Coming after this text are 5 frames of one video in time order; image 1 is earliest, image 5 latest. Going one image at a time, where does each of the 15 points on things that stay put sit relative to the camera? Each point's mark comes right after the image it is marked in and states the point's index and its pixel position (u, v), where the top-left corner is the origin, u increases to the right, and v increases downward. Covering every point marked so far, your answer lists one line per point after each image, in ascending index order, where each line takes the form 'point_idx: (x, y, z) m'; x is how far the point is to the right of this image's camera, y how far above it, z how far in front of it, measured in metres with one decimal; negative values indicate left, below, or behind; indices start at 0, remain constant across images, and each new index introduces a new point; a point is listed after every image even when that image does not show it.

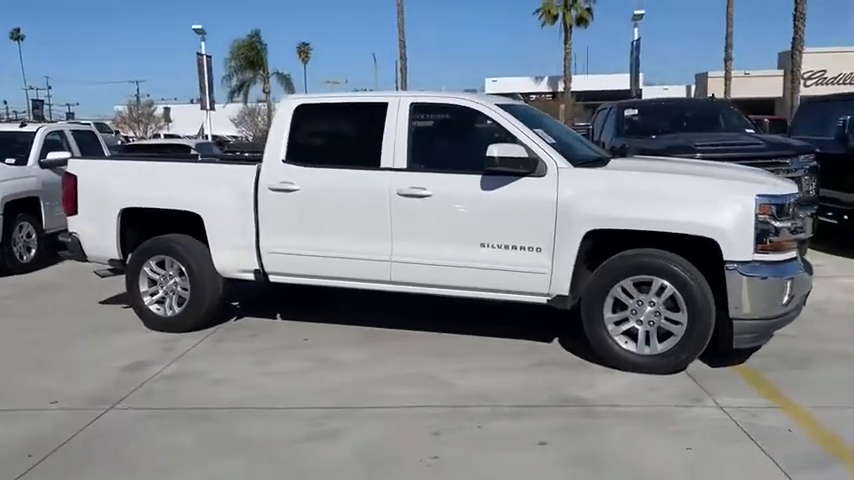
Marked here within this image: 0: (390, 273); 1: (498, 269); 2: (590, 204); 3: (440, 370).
0: (-0.3, -0.3, +6.2) m
1: (+0.6, -0.2, +5.8) m
2: (+1.2, +0.3, +5.5) m
3: (+0.1, -1.0, +5.7) m
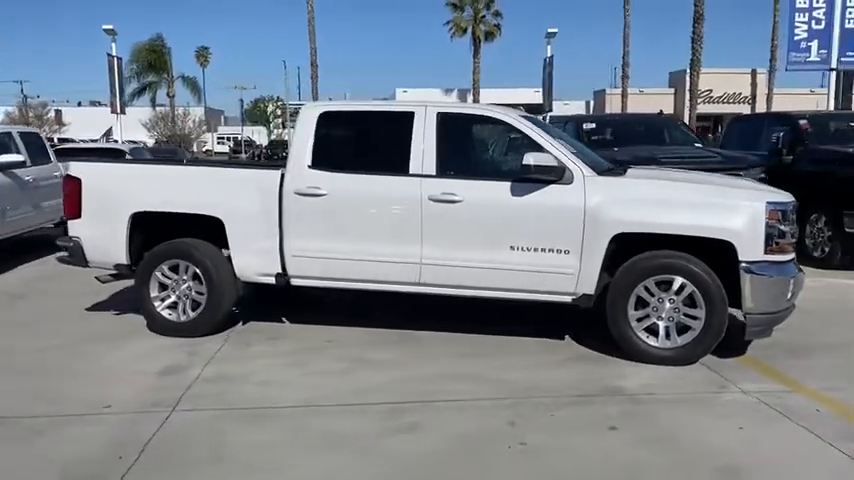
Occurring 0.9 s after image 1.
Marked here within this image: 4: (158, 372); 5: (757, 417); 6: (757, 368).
0: (-0.1, -0.3, +6.4) m
1: (+0.8, -0.2, +6.2) m
2: (+1.5, +0.2, +6.0) m
3: (+0.4, -1.0, +6.0) m
4: (-2.1, -1.0, +5.9) m
5: (+2.1, -1.1, +4.9) m
6: (+2.6, -1.0, +5.9) m
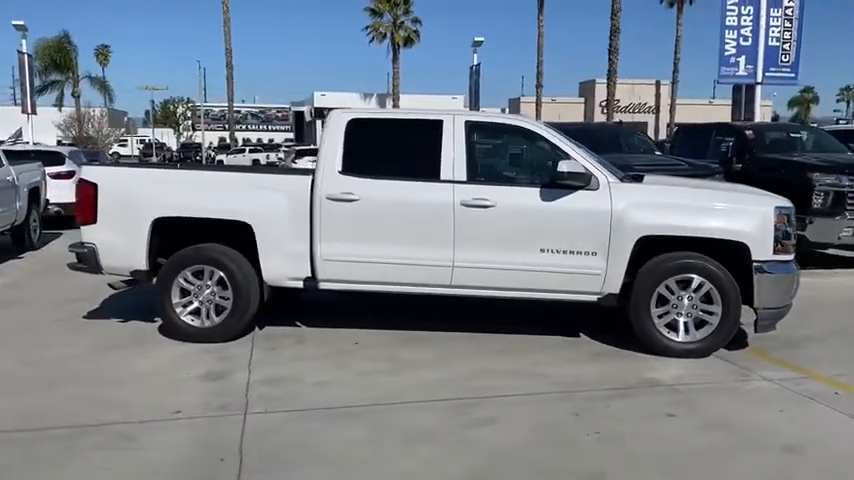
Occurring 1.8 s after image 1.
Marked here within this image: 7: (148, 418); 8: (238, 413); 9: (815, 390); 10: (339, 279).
0: (+0.2, -0.3, +6.7) m
1: (+1.1, -0.3, +6.6) m
2: (+1.8, +0.2, +6.4) m
3: (+0.7, -1.0, +6.3) m
4: (-1.7, -1.1, +5.9) m
5: (+2.6, -1.1, +5.4) m
6: (+2.9, -1.0, +6.4) m
7: (-1.8, -1.2, +5.0) m
8: (-1.3, -1.2, +5.1) m
9: (+2.9, -1.1, +5.6) m
10: (-0.8, -0.4, +6.8) m
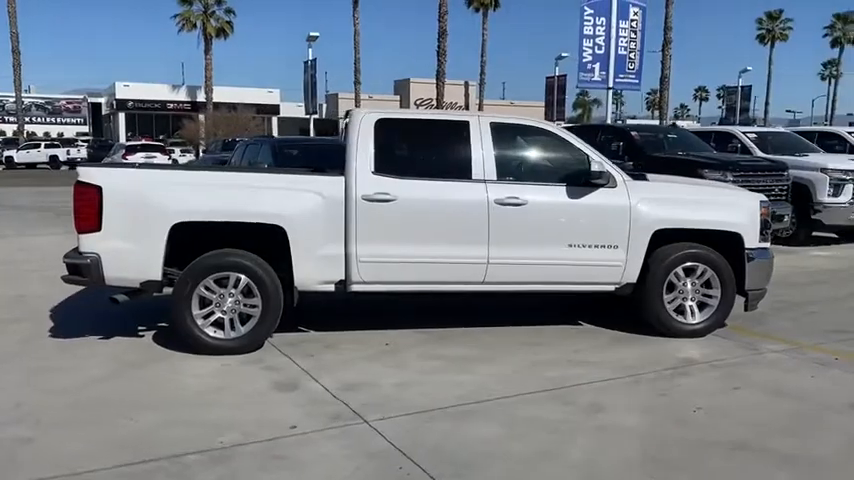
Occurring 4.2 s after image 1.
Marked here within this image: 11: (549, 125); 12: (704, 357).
0: (+0.5, -0.3, +6.9) m
1: (+1.4, -0.2, +7.0) m
2: (+2.1, +0.3, +7.1) m
3: (+1.1, -1.0, +6.6) m
4: (-1.1, -1.1, +5.6) m
5: (+3.2, -1.1, +6.3) m
6: (+3.2, -0.9, +7.4) m
7: (-1.0, -1.2, +4.7) m
8: (-0.5, -1.2, +5.0) m
9: (+3.4, -1.0, +6.6) m
10: (-0.5, -0.4, +6.7) m
11: (+1.1, +1.1, +7.1) m
12: (+2.4, -1.0, +6.5) m
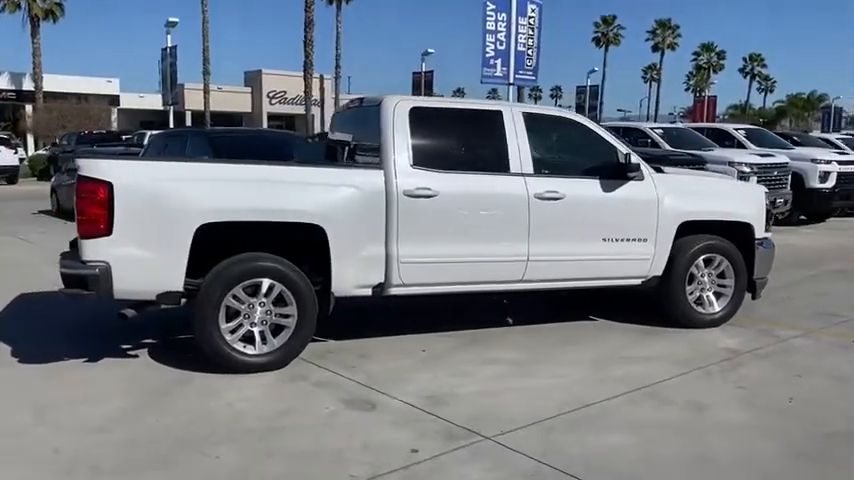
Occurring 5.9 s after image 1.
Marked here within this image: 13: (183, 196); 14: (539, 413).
0: (+0.8, -0.3, +6.6) m
1: (+1.7, -0.2, +6.9) m
2: (+2.3, +0.4, +7.1) m
3: (+1.5, -0.9, +6.4) m
4: (-0.5, -1.1, +4.9) m
5: (+3.5, -1.0, +6.5) m
6: (+3.3, -0.8, +7.6) m
7: (-0.1, -1.2, +4.1) m
8: (+0.3, -1.2, +4.5) m
9: (+3.7, -0.9, +6.9) m
10: (-0.1, -0.4, +6.2) m
11: (+1.4, +1.1, +6.9) m
12: (+2.7, -0.9, +6.6) m
13: (-1.7, +0.3, +5.4) m
14: (+0.7, -1.1, +4.9) m
